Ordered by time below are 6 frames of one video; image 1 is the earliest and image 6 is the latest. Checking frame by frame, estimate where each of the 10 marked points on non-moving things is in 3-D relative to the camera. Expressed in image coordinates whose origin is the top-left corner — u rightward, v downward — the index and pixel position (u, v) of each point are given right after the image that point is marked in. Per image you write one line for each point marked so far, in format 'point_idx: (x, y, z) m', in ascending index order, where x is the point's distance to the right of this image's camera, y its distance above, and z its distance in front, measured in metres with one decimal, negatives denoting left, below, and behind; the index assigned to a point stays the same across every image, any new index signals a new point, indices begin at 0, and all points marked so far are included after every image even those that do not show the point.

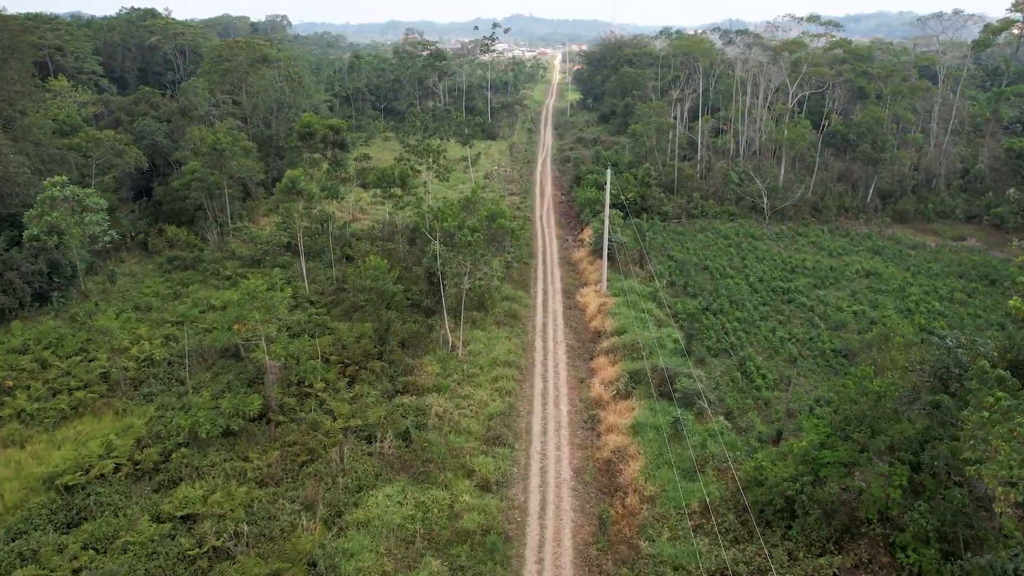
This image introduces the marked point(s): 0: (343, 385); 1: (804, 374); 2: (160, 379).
0: (-9.3, -5.4, +17.8) m
1: (+17.7, -5.2, +19.7) m
2: (-20.3, -5.2, +18.6) m
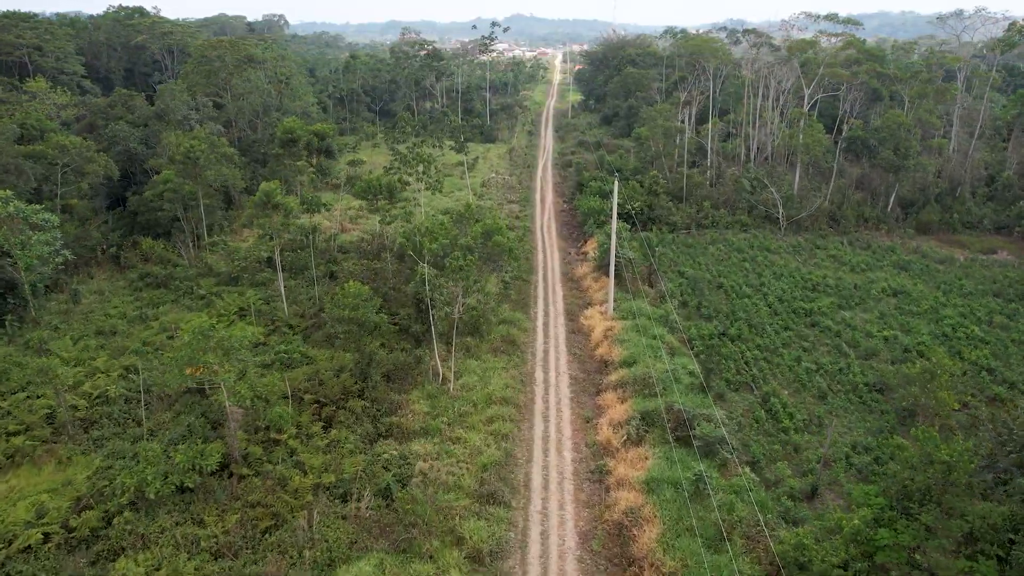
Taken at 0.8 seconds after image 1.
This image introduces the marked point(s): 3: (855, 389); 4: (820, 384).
0: (-9.5, -6.9, +15.8) m
1: (+17.6, -6.8, +17.6) m
2: (-20.4, -6.8, +16.6) m
3: (+19.9, -5.8, +18.7) m
4: (+18.0, -5.6, +18.9) m
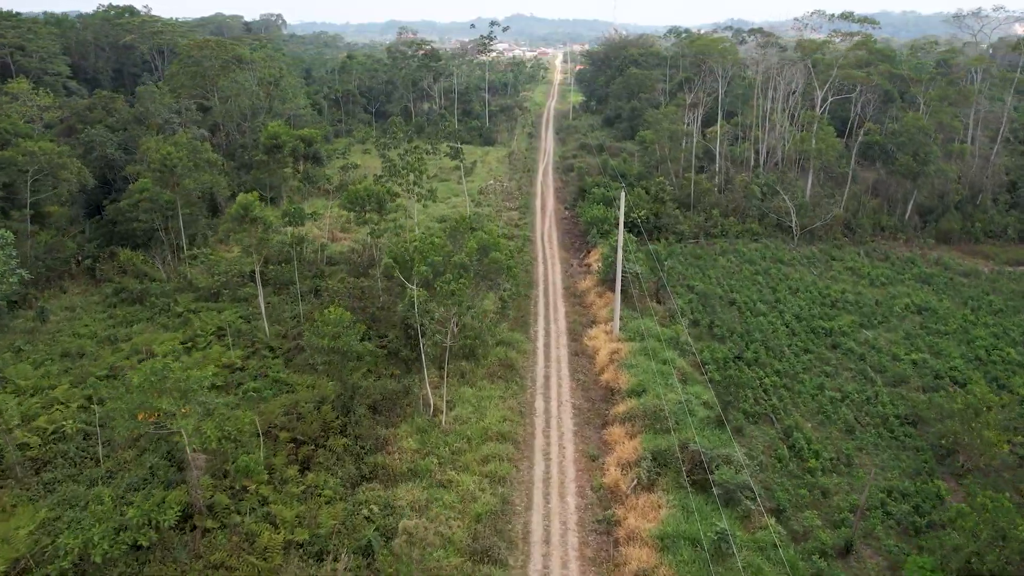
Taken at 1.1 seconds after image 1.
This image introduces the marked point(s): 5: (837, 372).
0: (-9.6, -8.1, +14.2) m
1: (+17.5, -8.0, +16.0) m
2: (-20.5, -7.9, +15.0) m
3: (+19.8, -7.0, +17.1) m
4: (+17.9, -6.8, +17.3) m
5: (+19.6, -5.1, +19.5) m
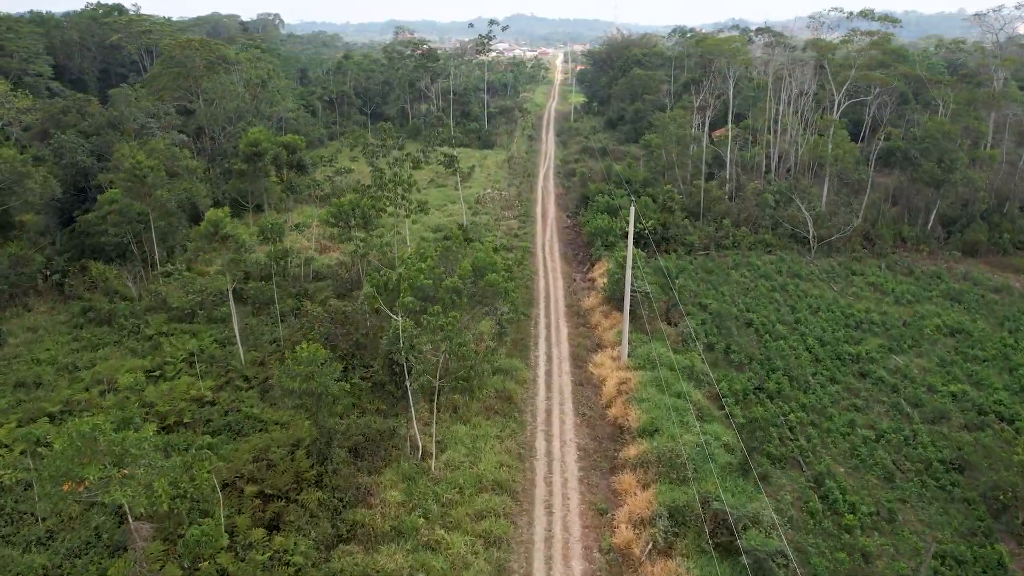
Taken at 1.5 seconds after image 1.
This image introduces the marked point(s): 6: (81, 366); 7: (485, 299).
0: (-9.7, -9.4, +12.4) m
1: (+17.4, -9.4, +14.2) m
2: (-20.6, -9.3, +13.2) m
3: (+19.7, -8.4, +15.3) m
4: (+17.8, -8.2, +15.4) m
5: (+19.5, -6.5, +17.7) m
6: (-25.6, -4.6, +19.2) m
7: (-1.5, -0.6, +18.5) m
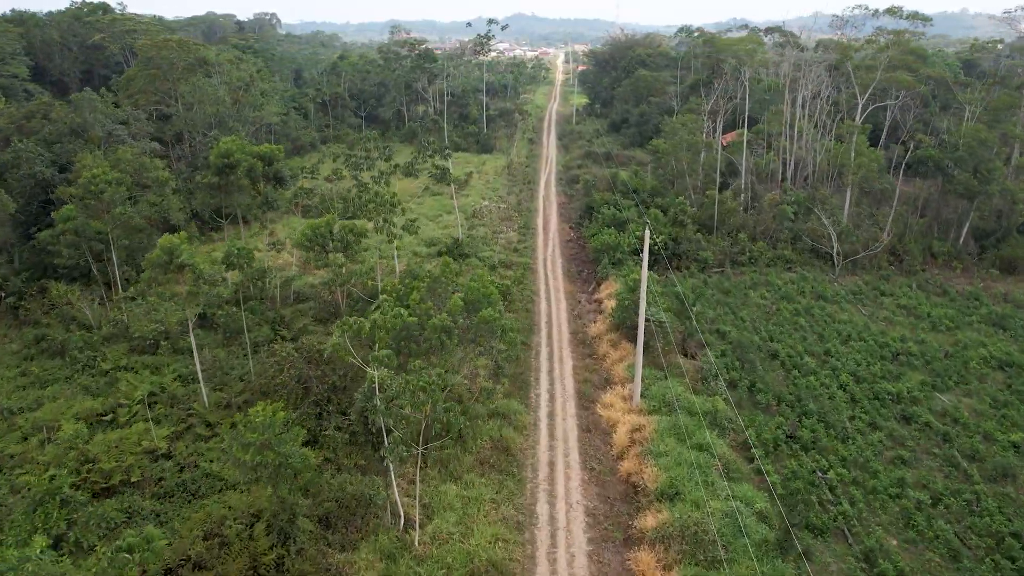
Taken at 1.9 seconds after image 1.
0: (-9.8, -11.1, +10.2) m
1: (+17.3, -11.1, +11.9) m
2: (-20.7, -11.0, +11.0) m
3: (+19.6, -10.1, +13.0) m
4: (+17.7, -9.9, +13.2) m
5: (+19.4, -8.2, +15.4) m
6: (-25.7, -6.3, +17.0) m
7: (-1.6, -2.3, +16.3) m
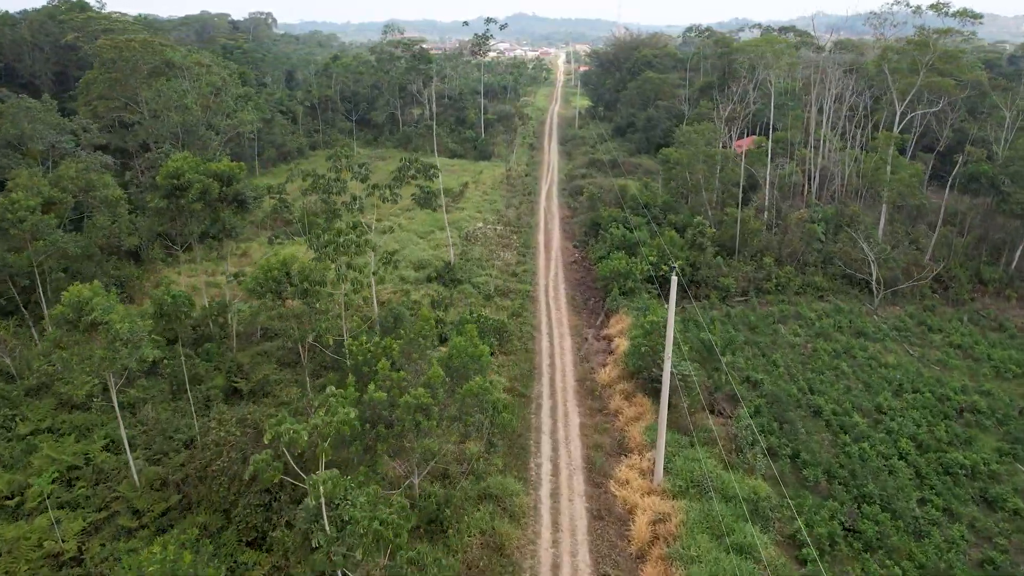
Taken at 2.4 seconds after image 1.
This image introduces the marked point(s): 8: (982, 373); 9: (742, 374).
0: (-10.0, -13.5, +7.2) m
1: (+17.1, -13.5, +8.9) m
2: (-20.9, -13.3, +8.0) m
3: (+19.4, -12.5, +10.0) m
4: (+17.5, -12.2, +10.2) m
5: (+19.2, -10.6, +12.4) m
6: (-25.9, -8.6, +14.0) m
7: (-1.8, -4.6, +13.2) m
8: (+28.1, -5.1, +19.3) m
9: (+13.0, -4.9, +18.3) m
